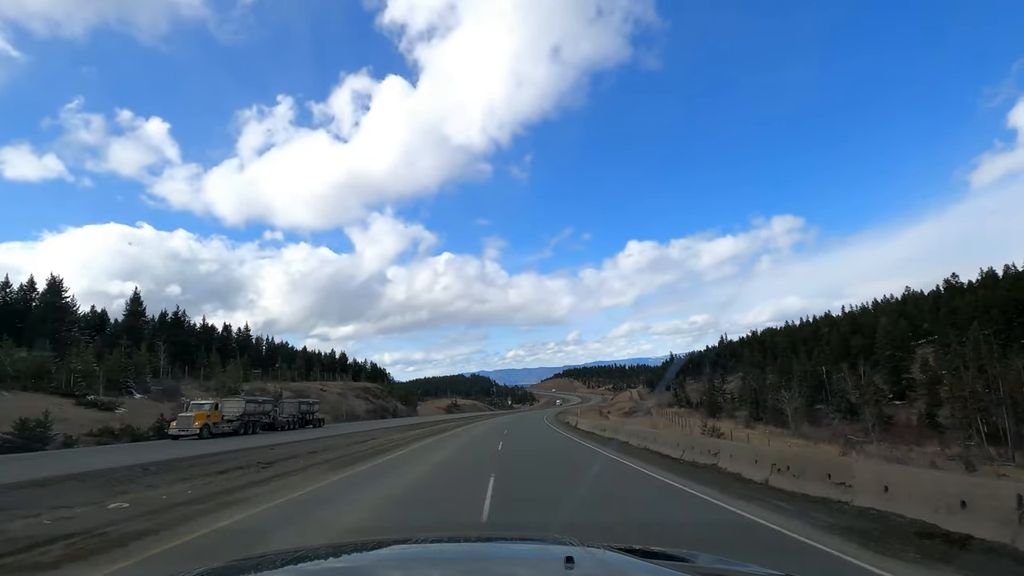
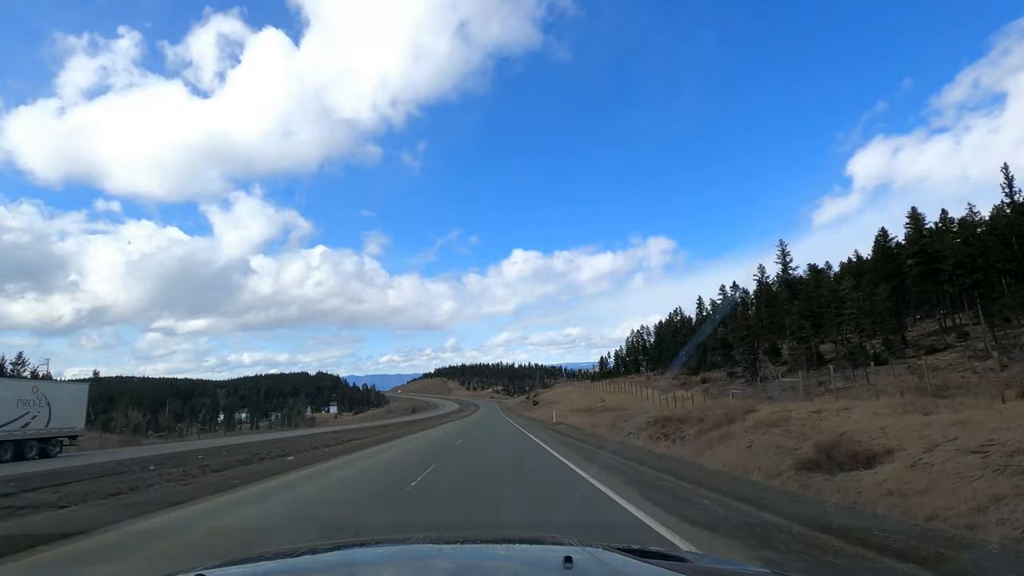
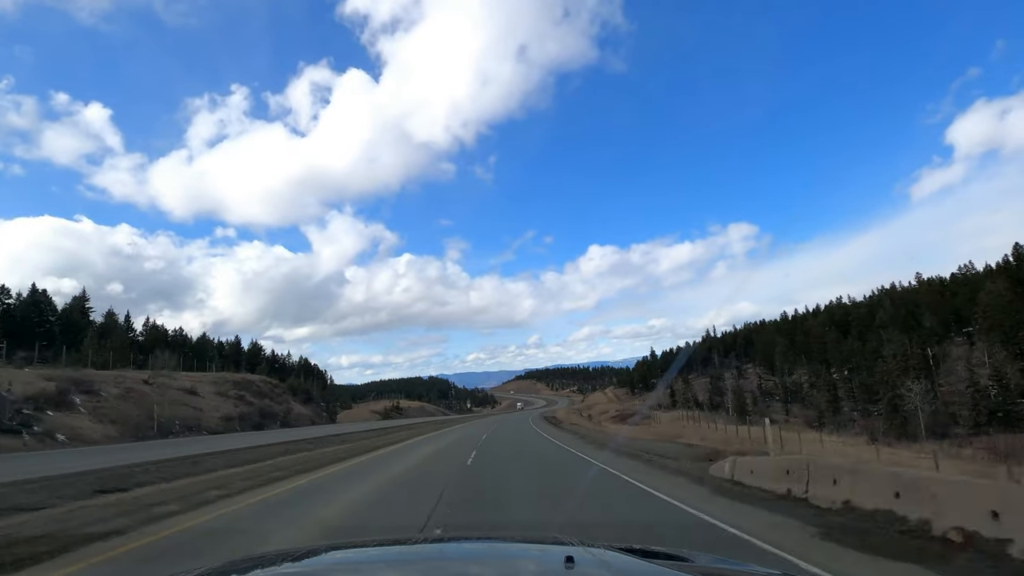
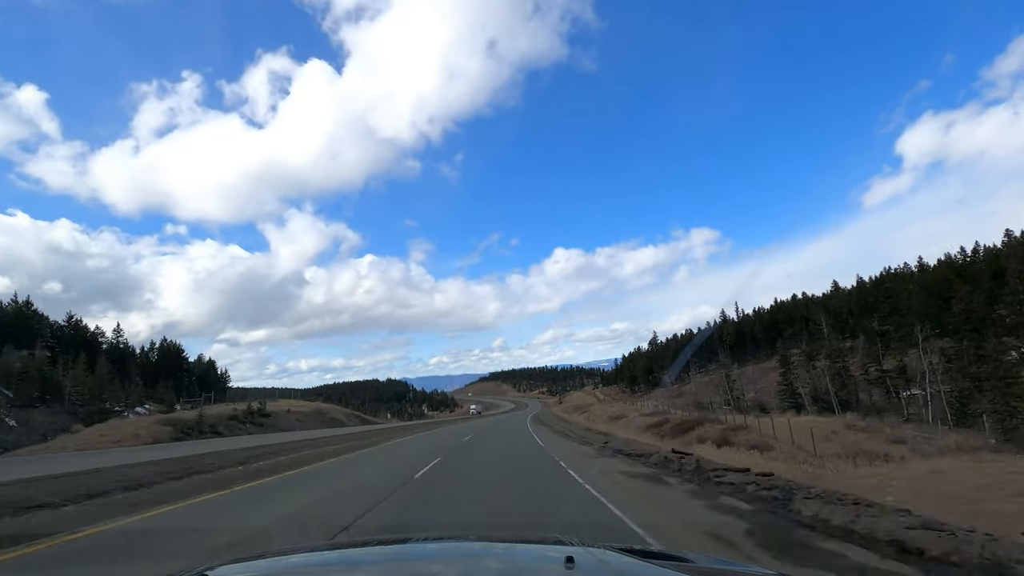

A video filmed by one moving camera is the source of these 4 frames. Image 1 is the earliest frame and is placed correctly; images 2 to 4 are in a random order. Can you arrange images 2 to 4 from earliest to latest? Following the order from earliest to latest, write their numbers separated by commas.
3, 4, 2
